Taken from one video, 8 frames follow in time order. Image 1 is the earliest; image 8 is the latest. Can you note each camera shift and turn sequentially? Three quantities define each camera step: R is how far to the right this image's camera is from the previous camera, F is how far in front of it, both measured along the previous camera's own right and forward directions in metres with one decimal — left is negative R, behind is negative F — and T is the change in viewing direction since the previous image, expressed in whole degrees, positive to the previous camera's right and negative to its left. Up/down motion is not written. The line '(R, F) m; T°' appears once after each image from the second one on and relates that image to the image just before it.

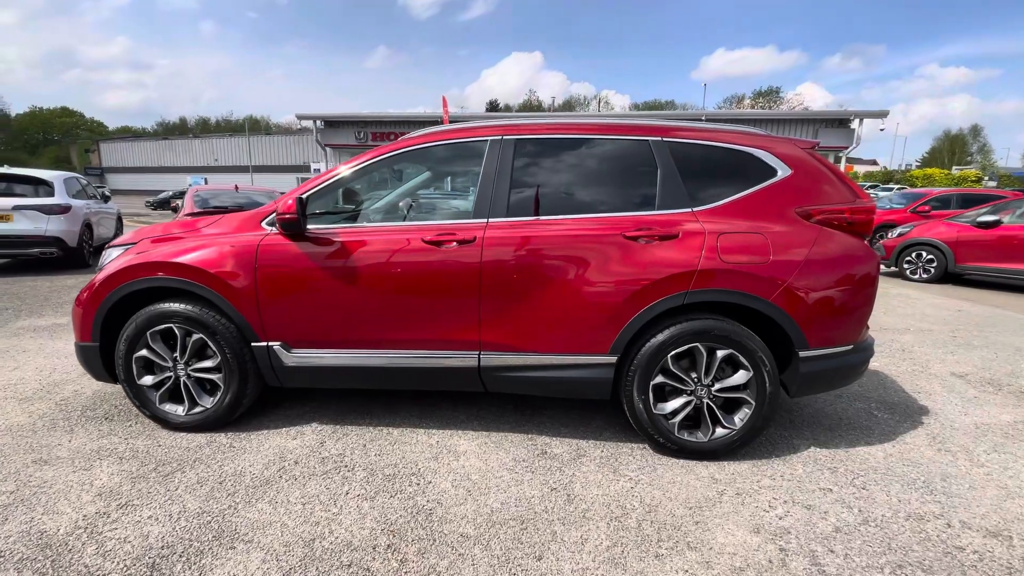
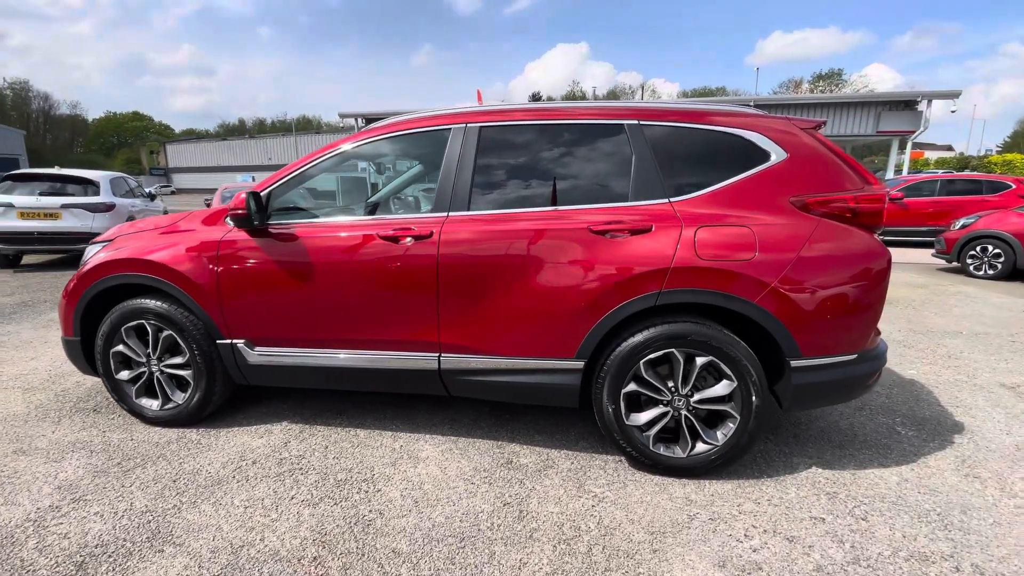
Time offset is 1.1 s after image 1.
(+0.4, +0.2) m; -5°
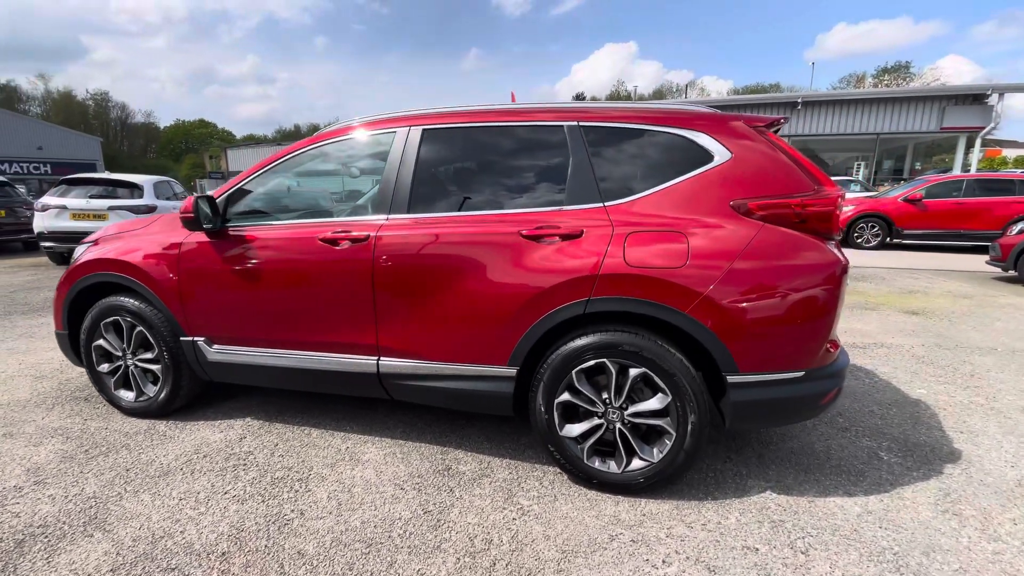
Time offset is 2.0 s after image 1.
(+0.6, +0.1) m; -5°
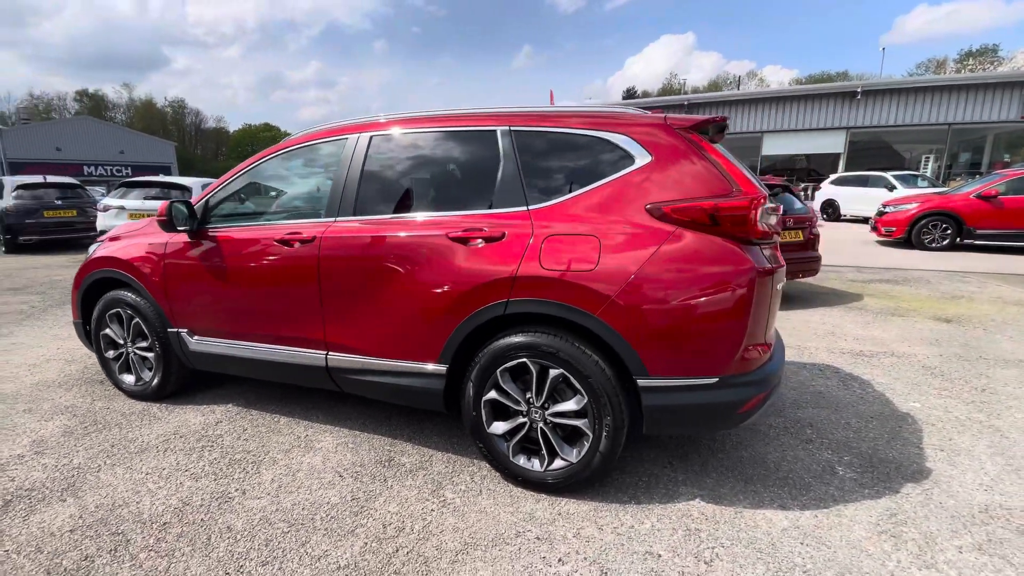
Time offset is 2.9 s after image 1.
(+0.6, 0.0) m; -6°
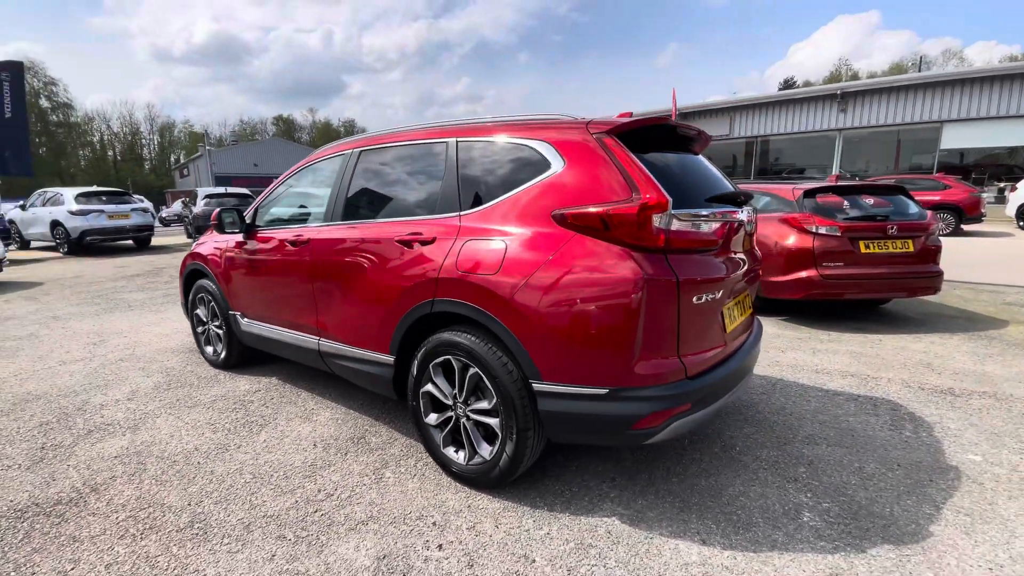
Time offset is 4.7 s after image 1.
(+1.0, 0.0) m; -16°
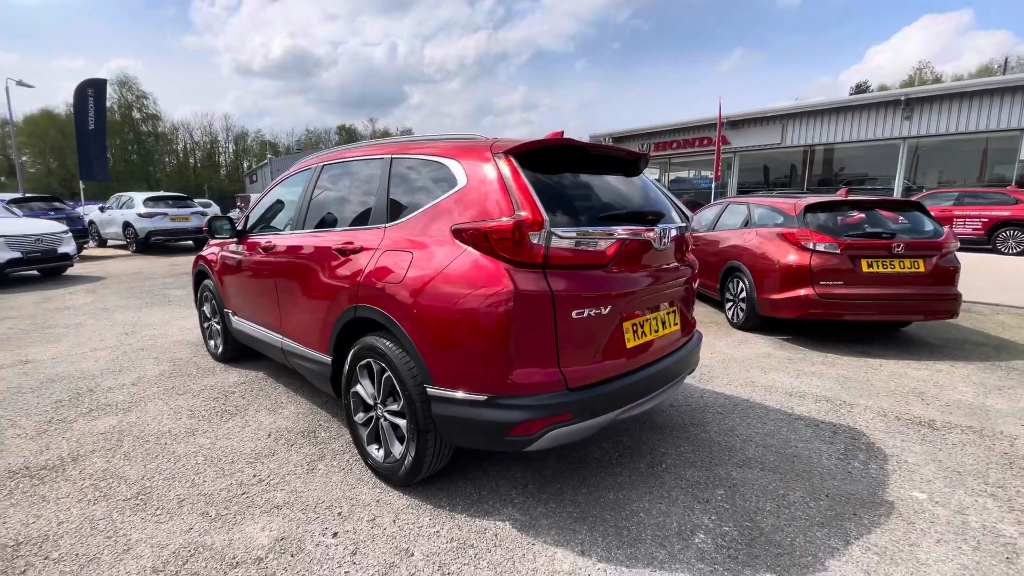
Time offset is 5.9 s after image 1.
(+0.7, -0.1) m; -6°
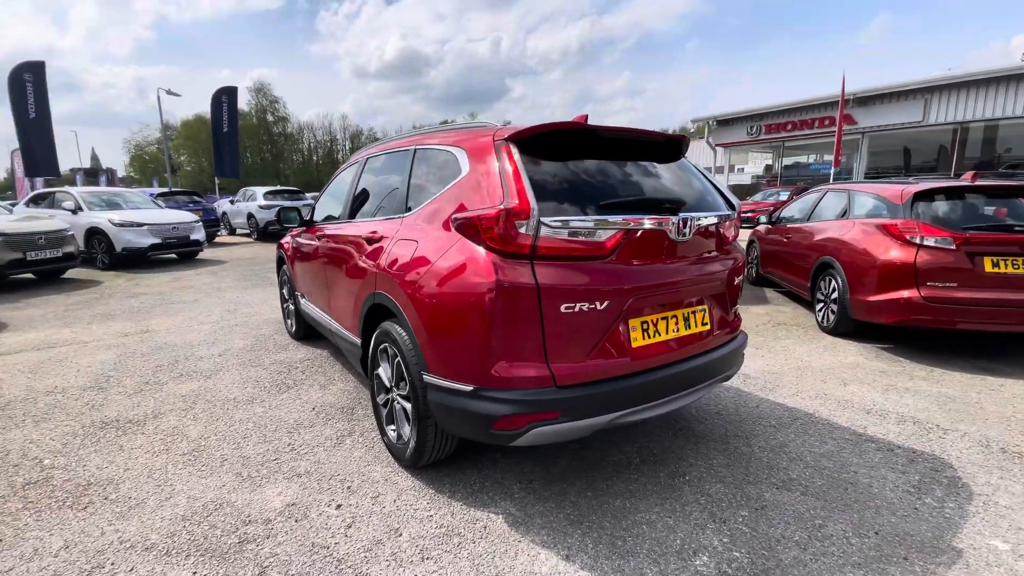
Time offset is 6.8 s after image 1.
(+0.5, +0.1) m; -12°
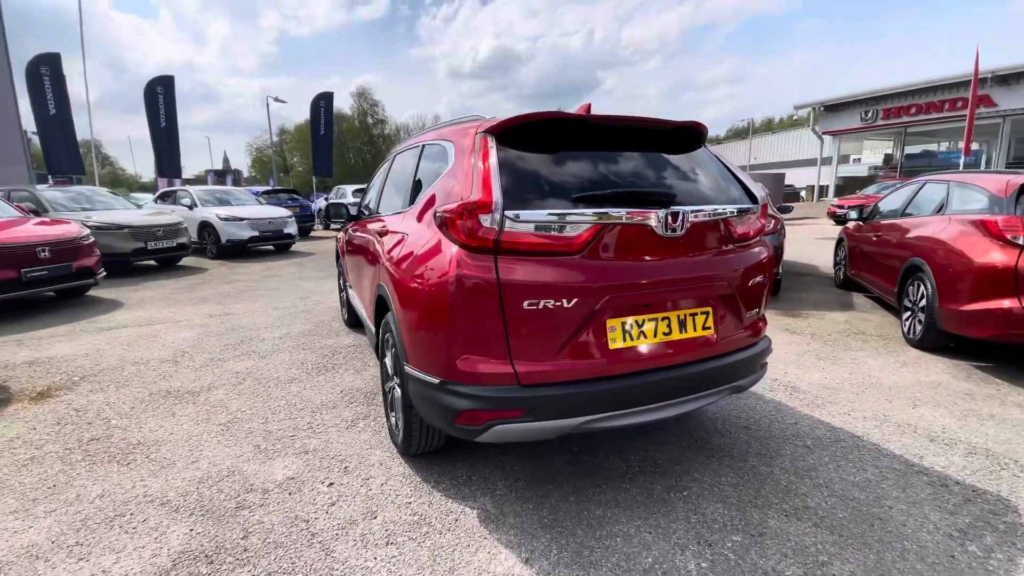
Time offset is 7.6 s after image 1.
(+0.5, +0.1) m; -10°
